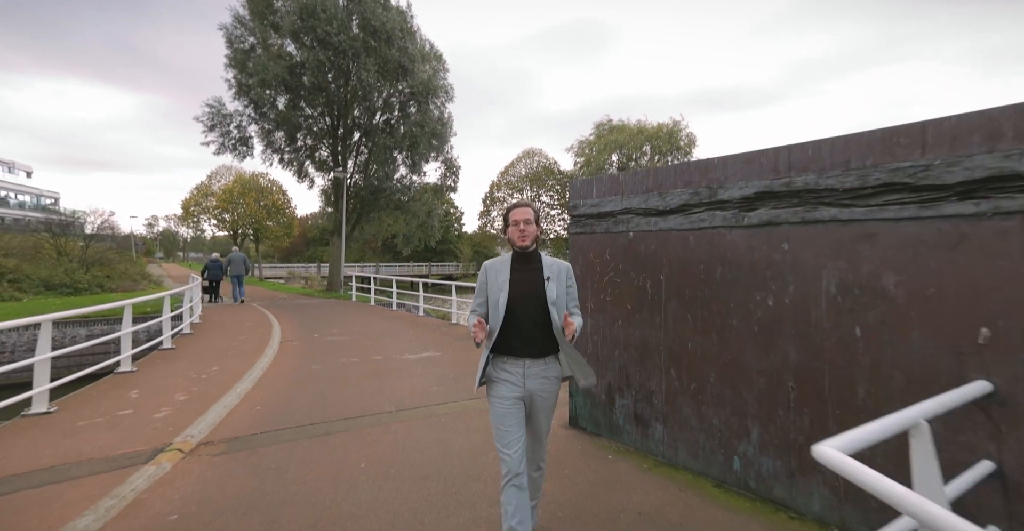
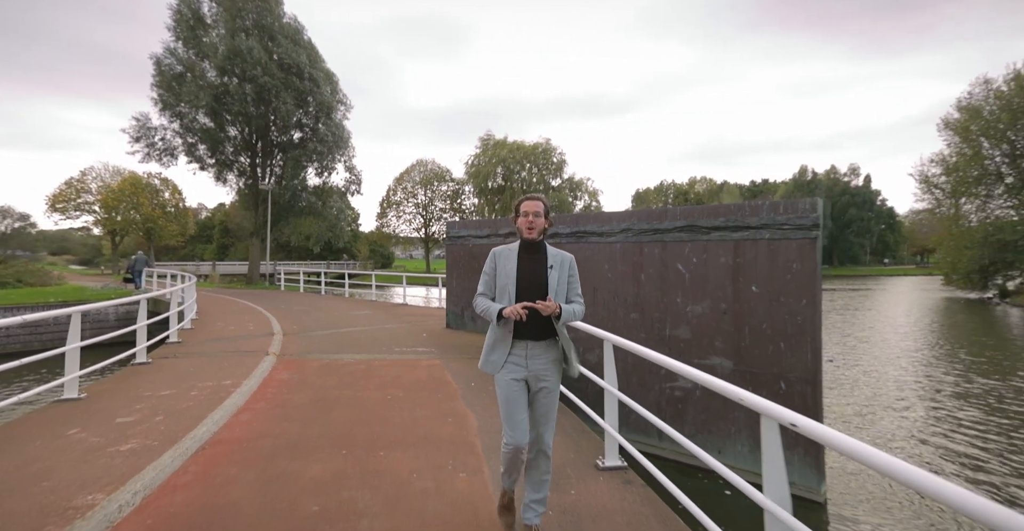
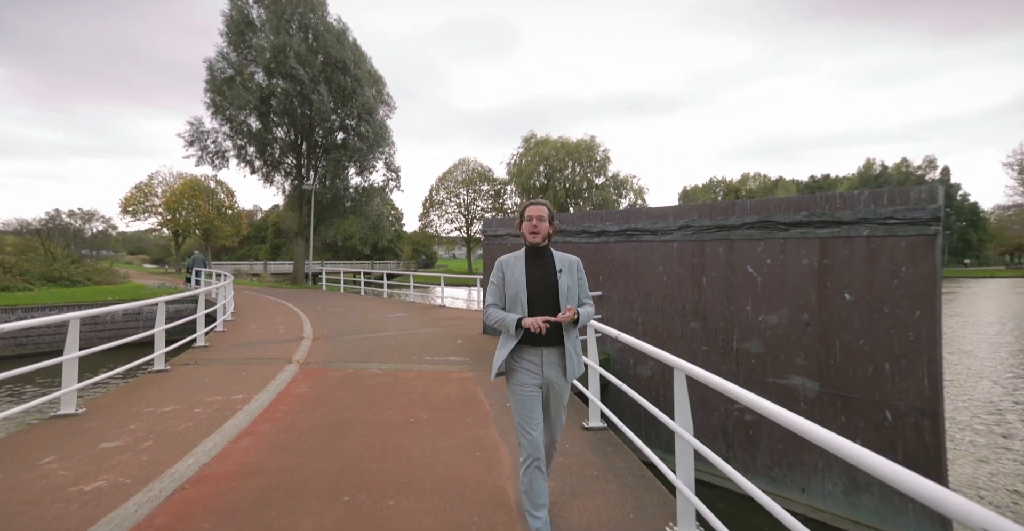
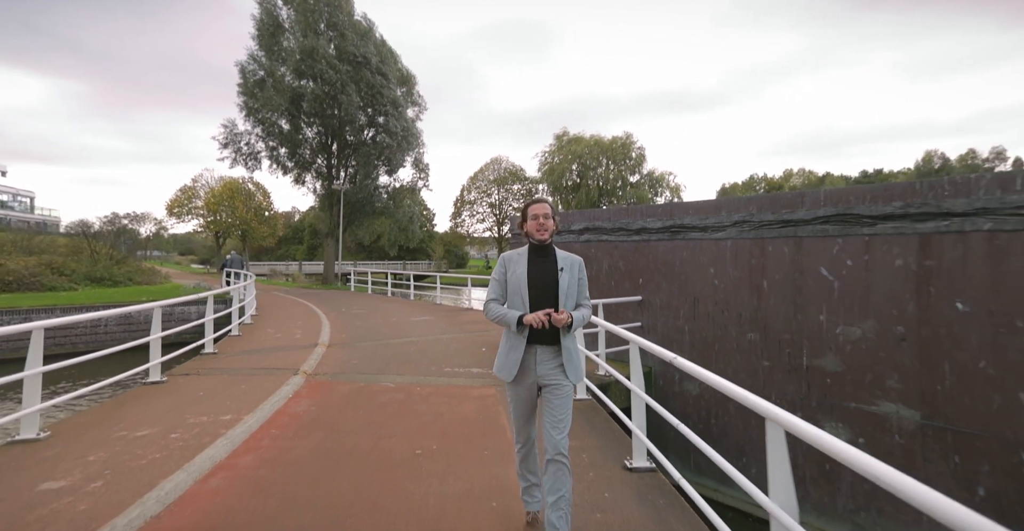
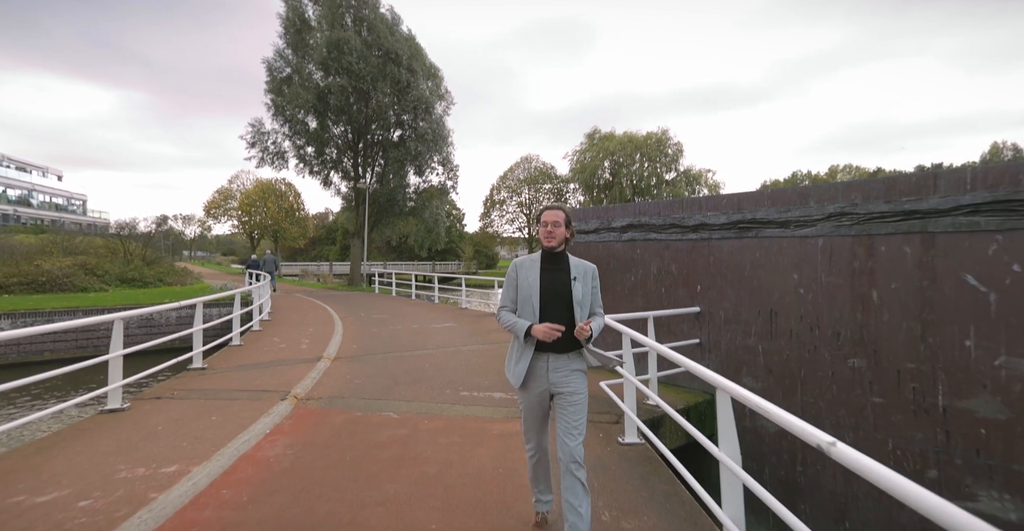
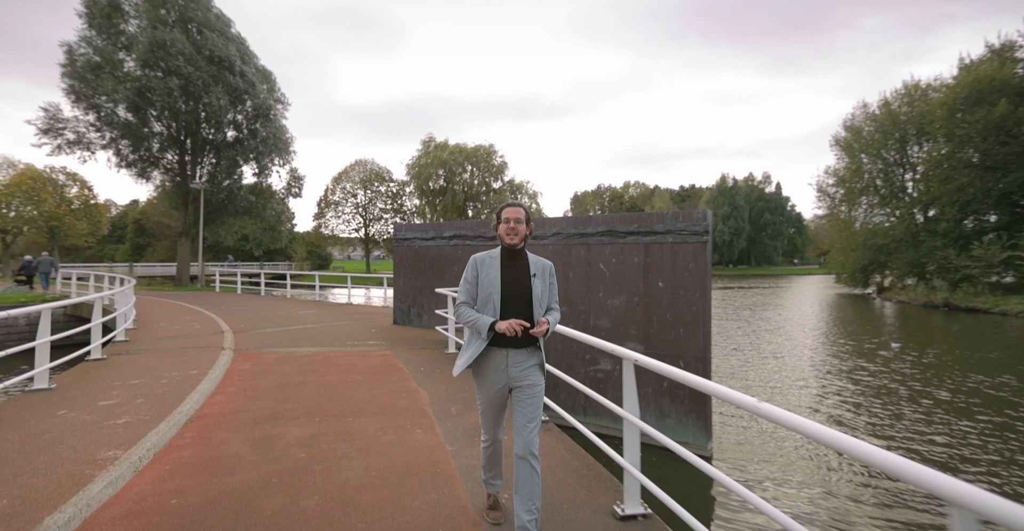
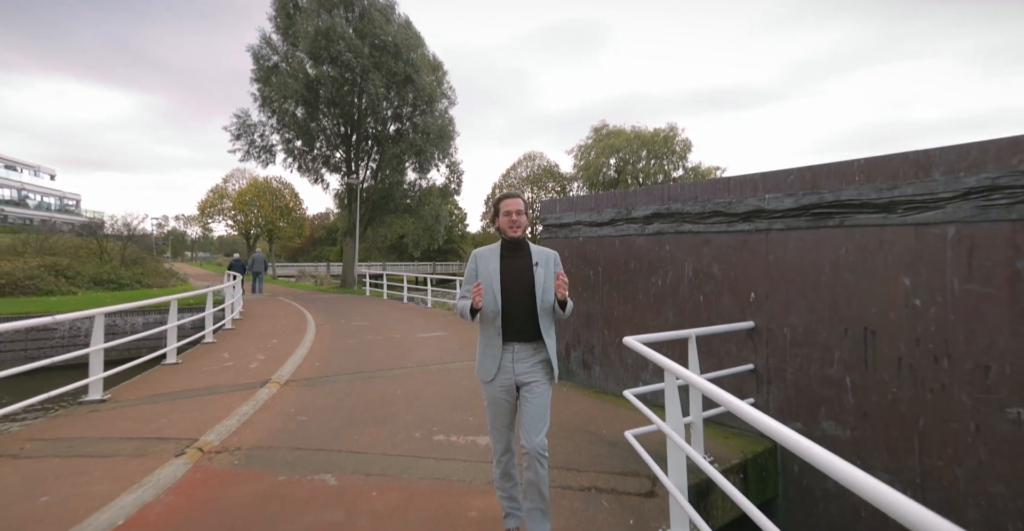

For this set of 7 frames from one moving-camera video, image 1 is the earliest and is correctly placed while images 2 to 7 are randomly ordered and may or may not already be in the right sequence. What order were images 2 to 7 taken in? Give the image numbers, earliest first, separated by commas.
7, 5, 4, 3, 2, 6
